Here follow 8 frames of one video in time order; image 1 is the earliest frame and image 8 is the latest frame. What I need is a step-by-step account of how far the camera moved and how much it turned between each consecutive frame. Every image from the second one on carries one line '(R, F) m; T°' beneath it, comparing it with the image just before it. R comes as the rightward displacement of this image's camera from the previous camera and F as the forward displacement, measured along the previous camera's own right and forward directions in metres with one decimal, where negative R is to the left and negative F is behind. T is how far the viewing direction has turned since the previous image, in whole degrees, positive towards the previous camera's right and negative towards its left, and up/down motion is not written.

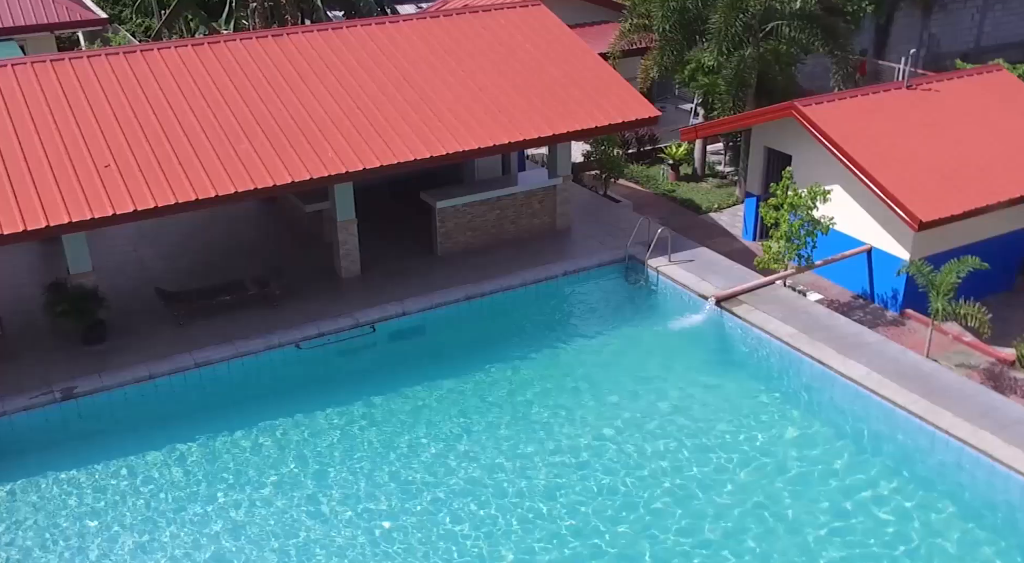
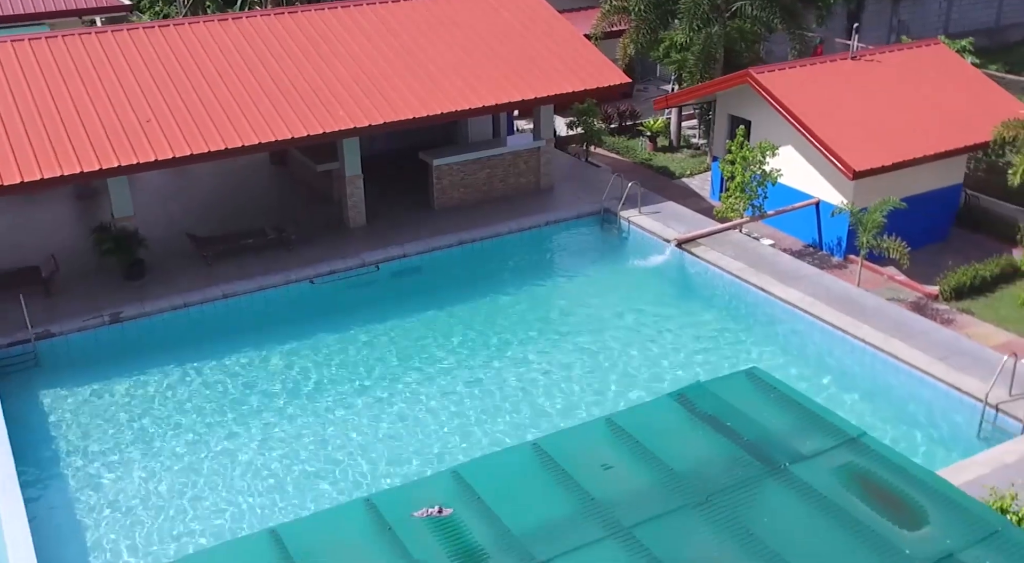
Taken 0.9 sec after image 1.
(+0.5, -2.2) m; -1°
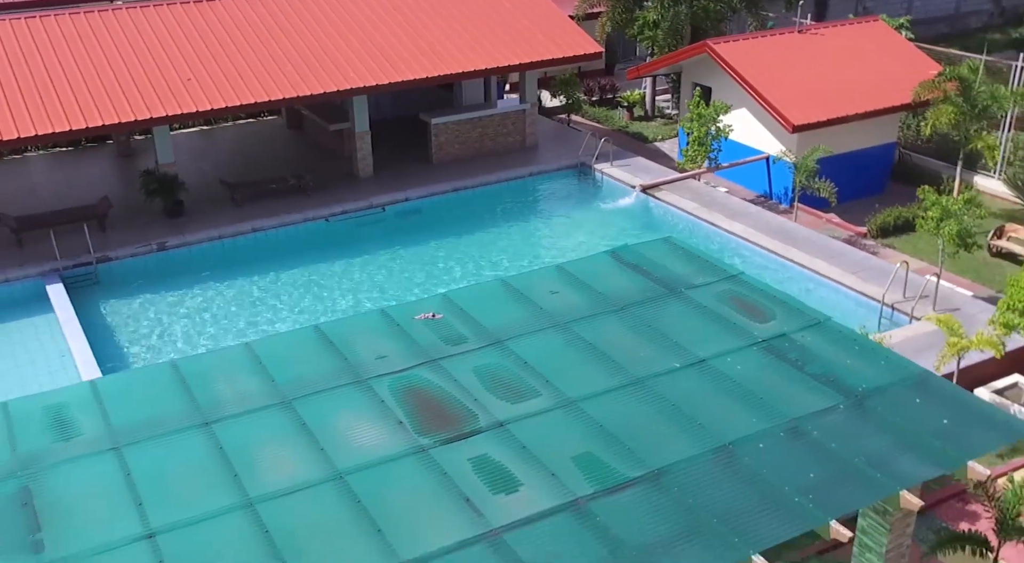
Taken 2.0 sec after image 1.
(+0.3, -2.8) m; 0°
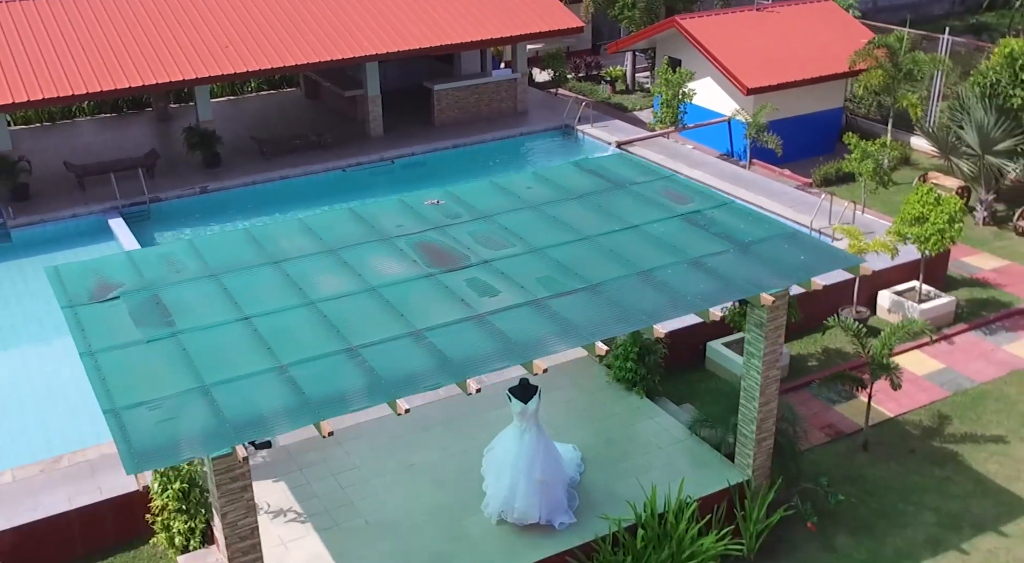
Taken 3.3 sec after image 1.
(+0.2, -3.1) m; 0°
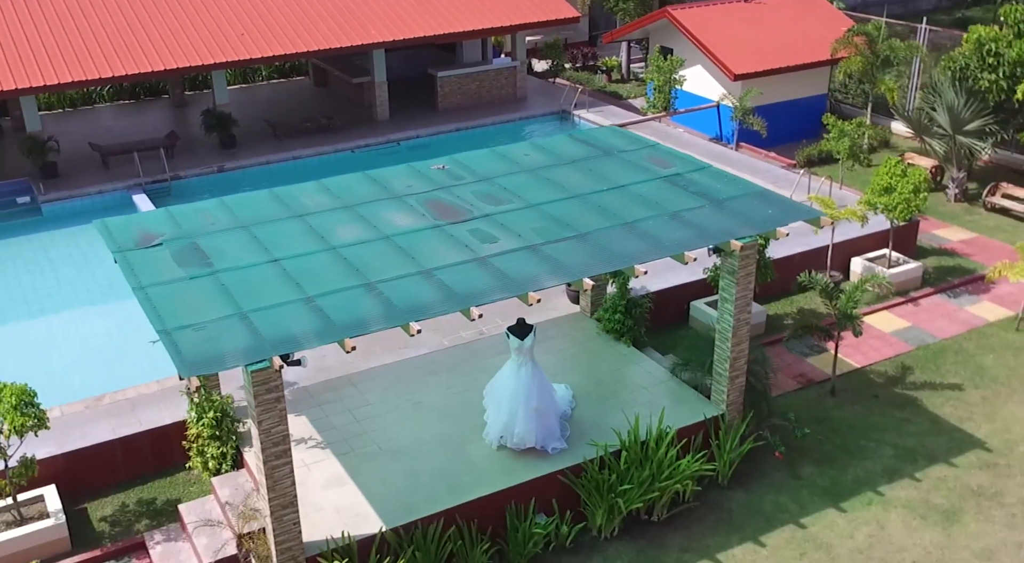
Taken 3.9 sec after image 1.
(0.0, -1.3) m; 0°
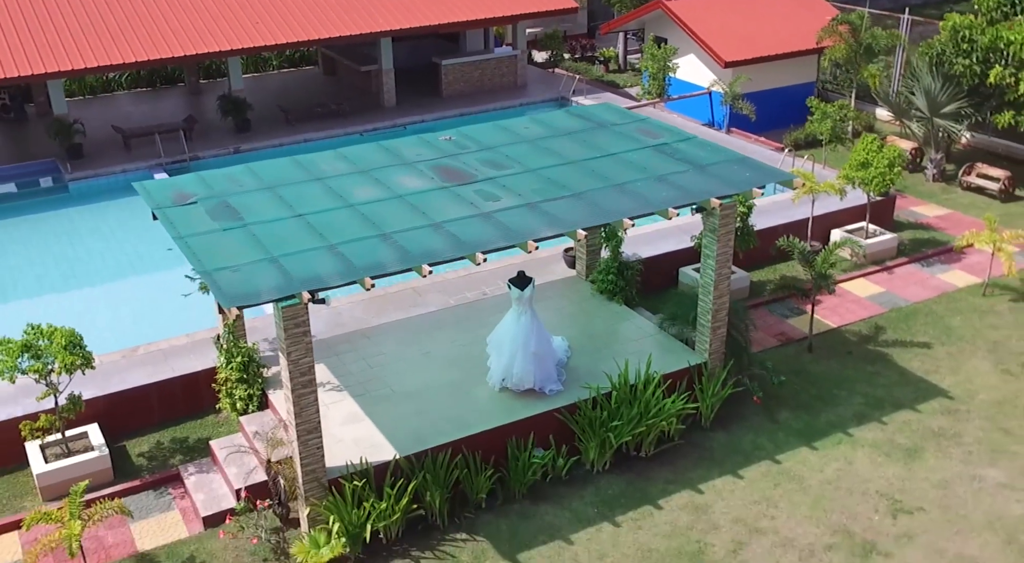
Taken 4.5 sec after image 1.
(0.0, -1.2) m; 0°
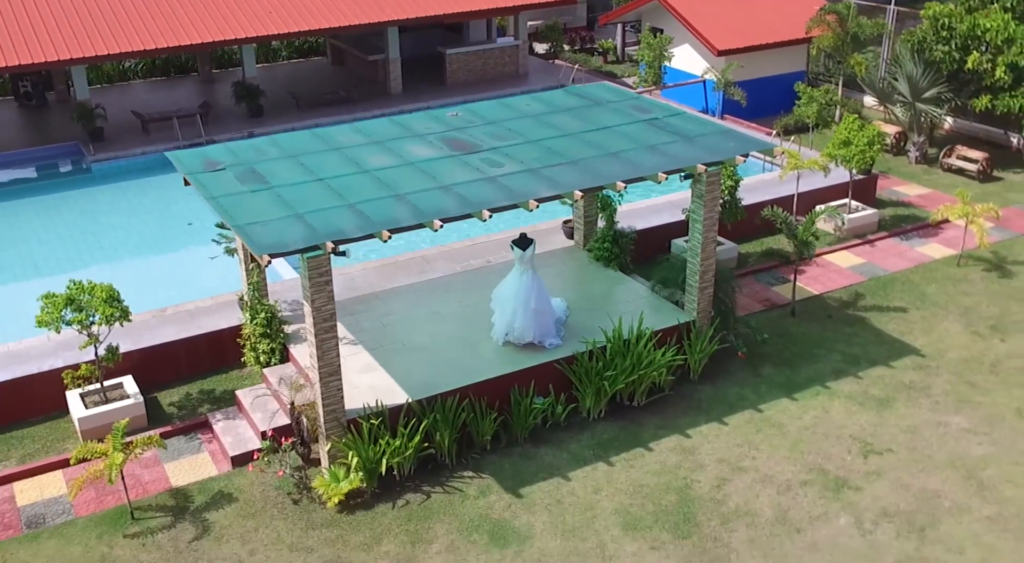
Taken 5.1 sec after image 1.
(0.0, -1.1) m; 0°
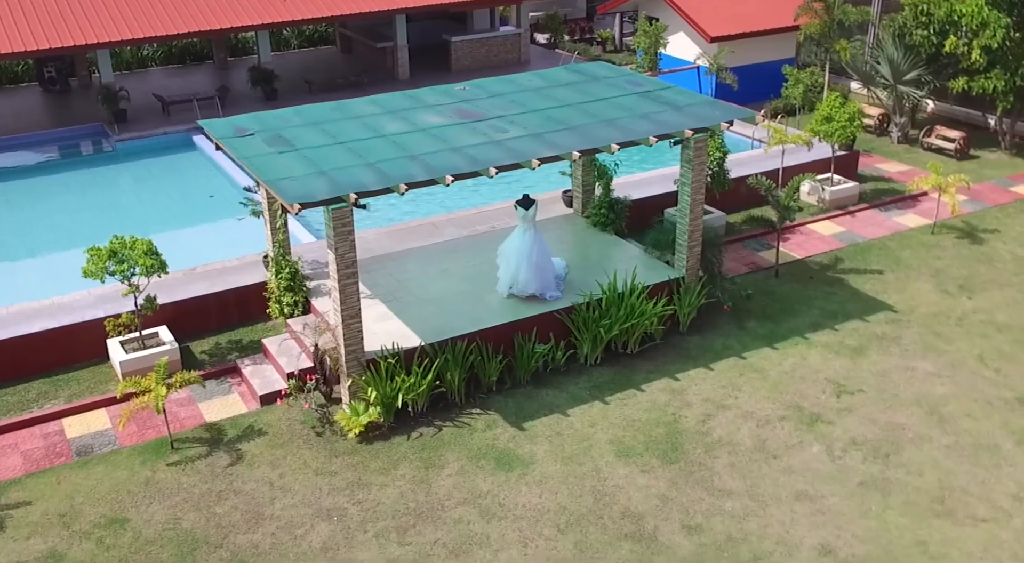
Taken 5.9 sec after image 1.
(0.0, -1.3) m; 0°
